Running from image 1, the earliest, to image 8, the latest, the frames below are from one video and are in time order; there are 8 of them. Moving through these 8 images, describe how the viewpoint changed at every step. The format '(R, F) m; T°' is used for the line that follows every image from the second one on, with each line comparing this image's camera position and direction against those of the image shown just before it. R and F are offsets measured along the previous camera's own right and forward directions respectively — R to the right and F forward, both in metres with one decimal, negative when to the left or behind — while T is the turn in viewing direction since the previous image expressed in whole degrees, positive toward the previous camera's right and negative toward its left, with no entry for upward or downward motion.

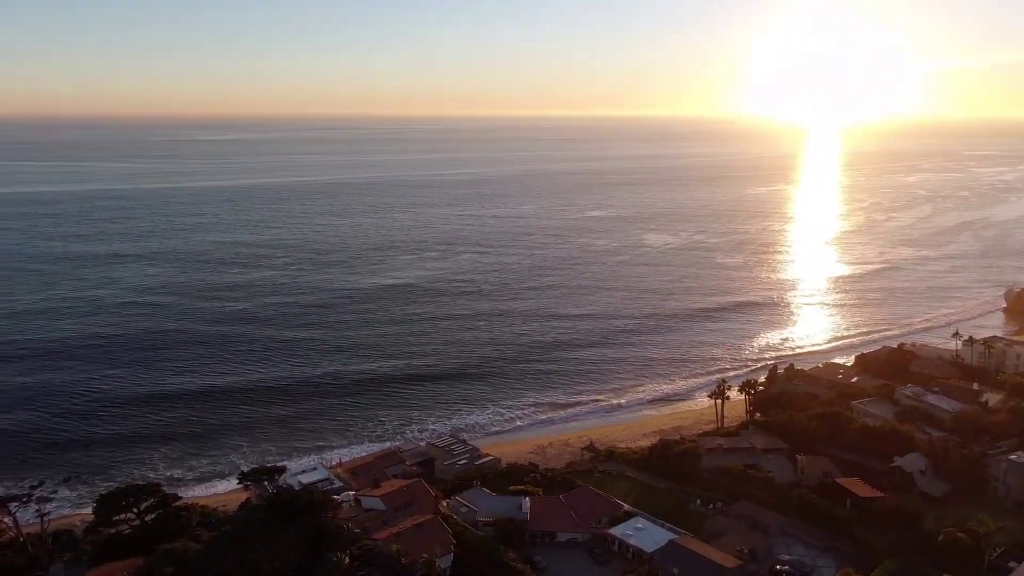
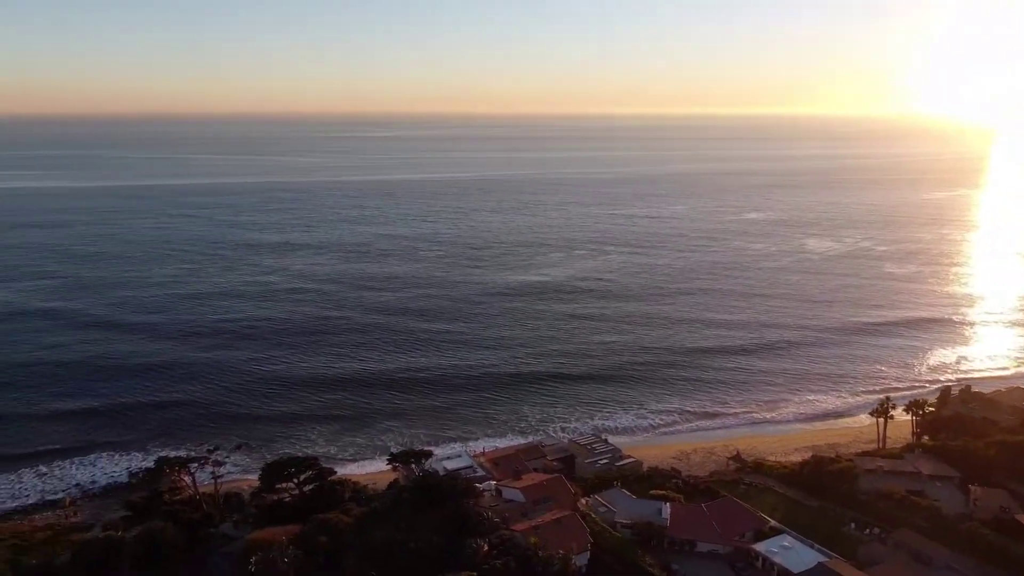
(0.0, 0.0) m; -11°
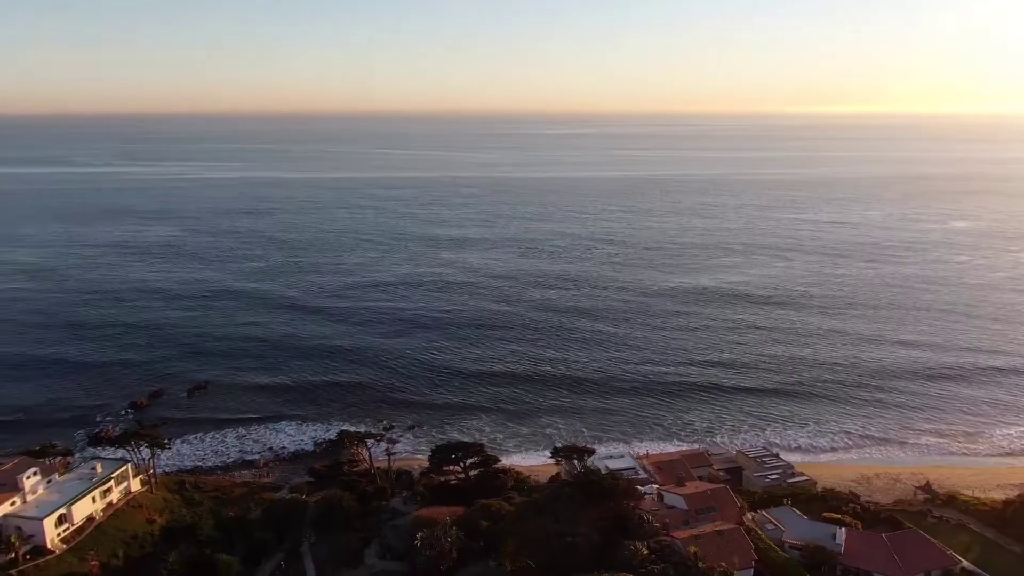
(-0.1, 0.0) m; -12°
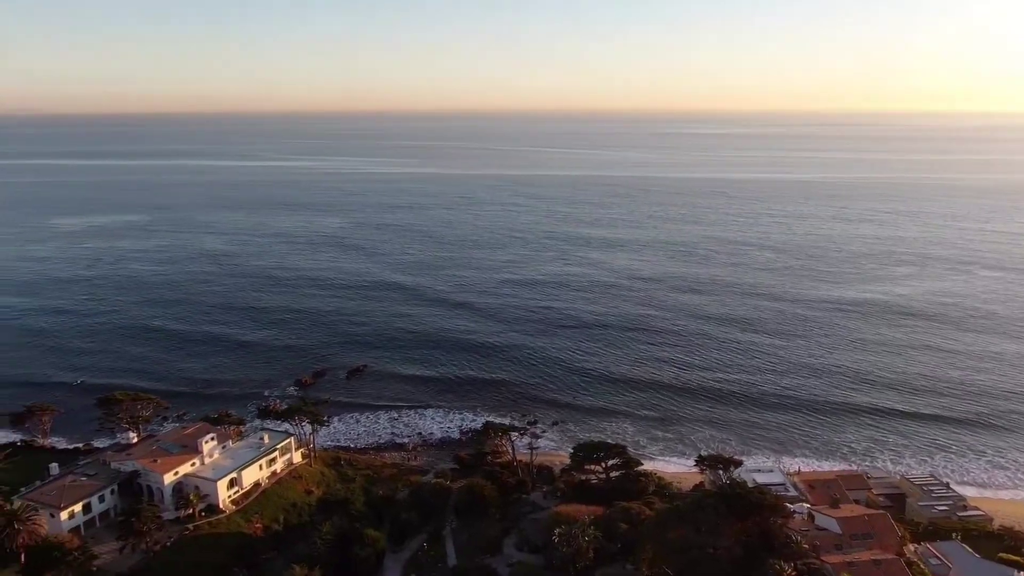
(0.0, 0.0) m; -11°
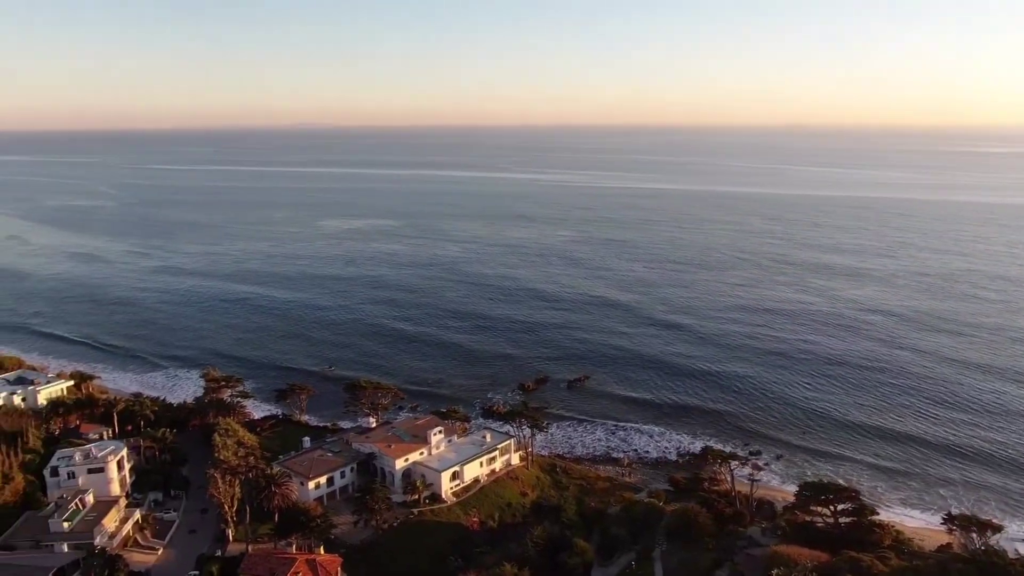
(-0.1, -0.1) m; -16°
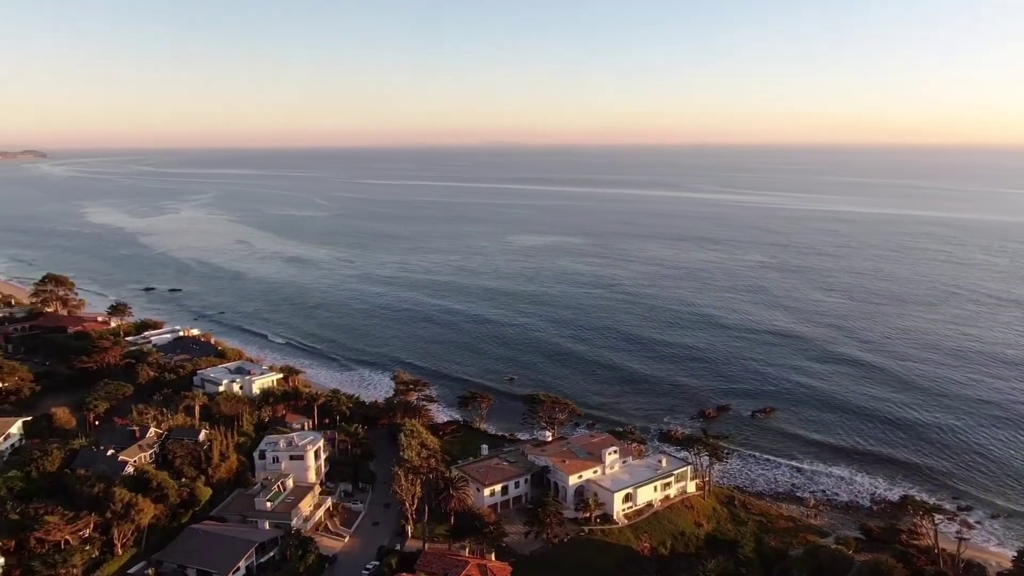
(-0.1, 0.0) m; -13°
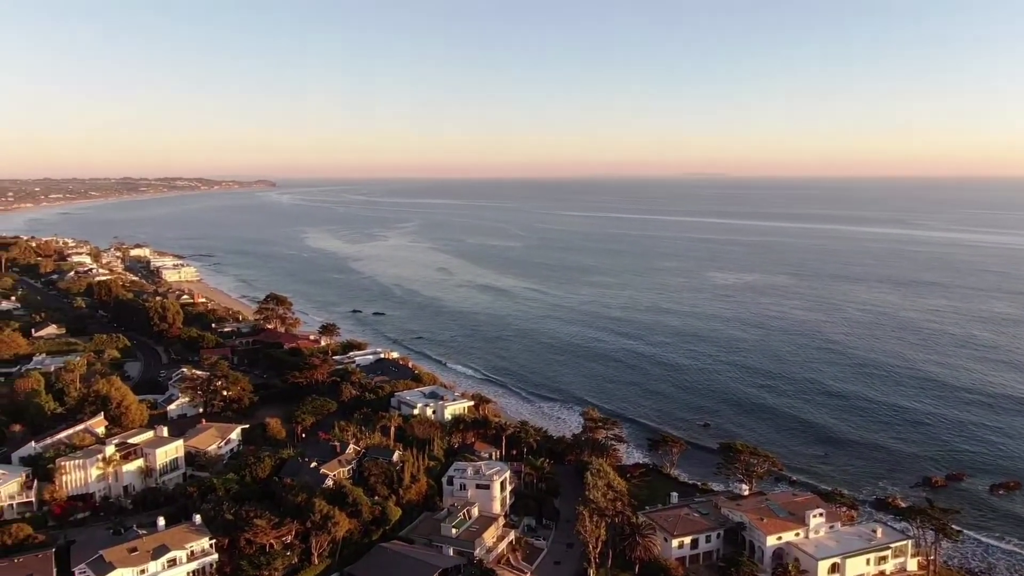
(-0.4, +1.0) m; -14°
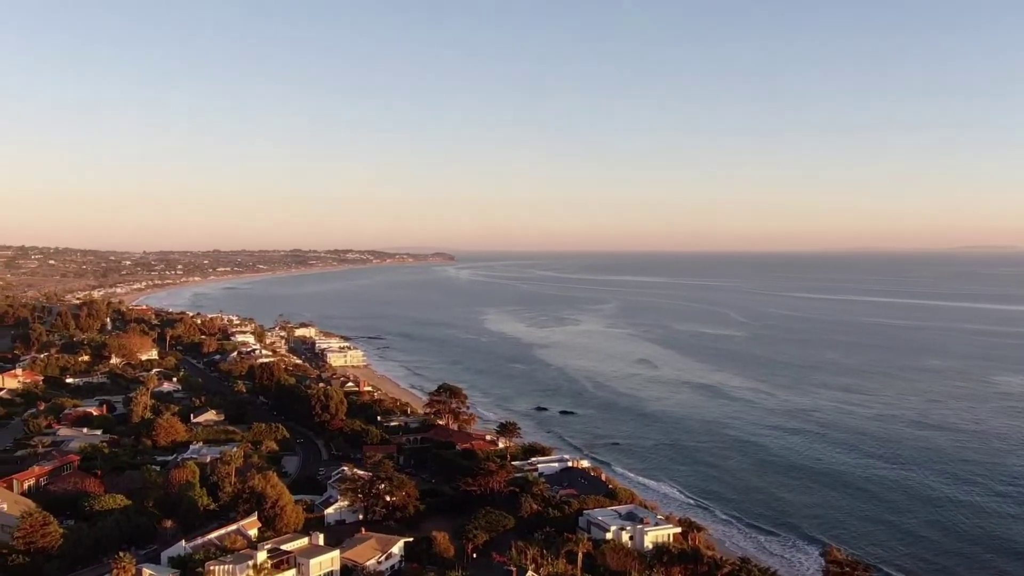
(-2.2, +6.1) m; -12°
